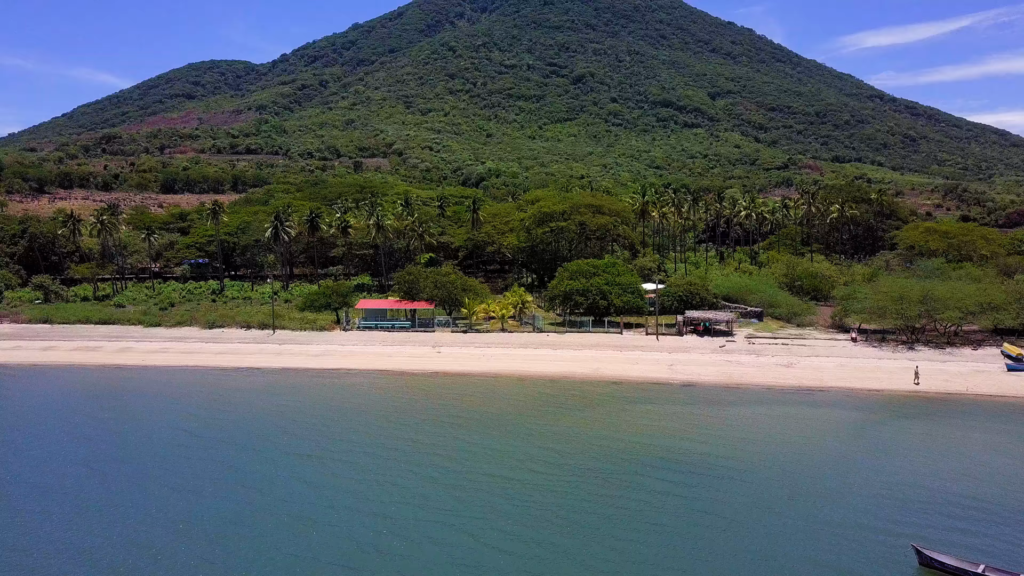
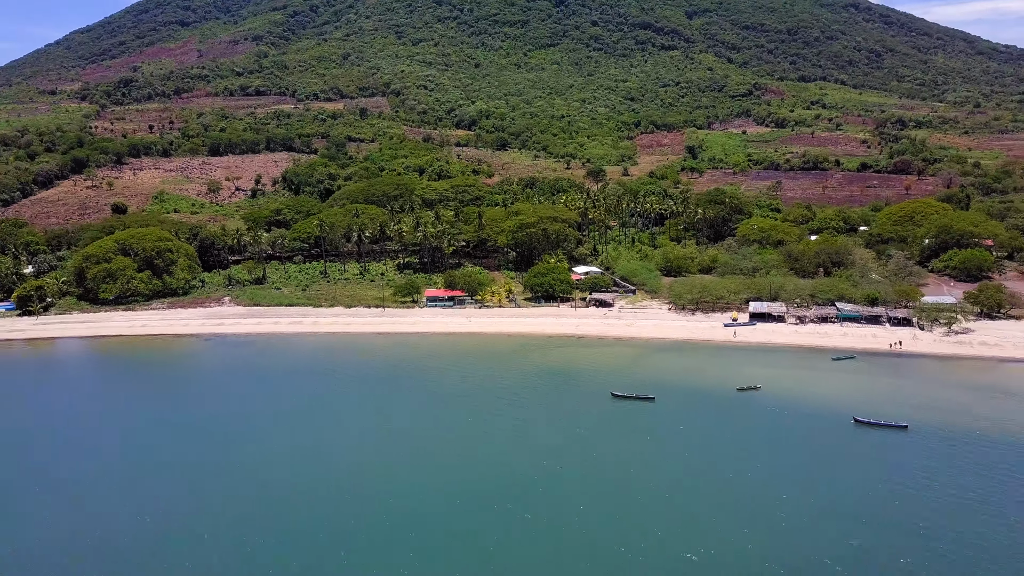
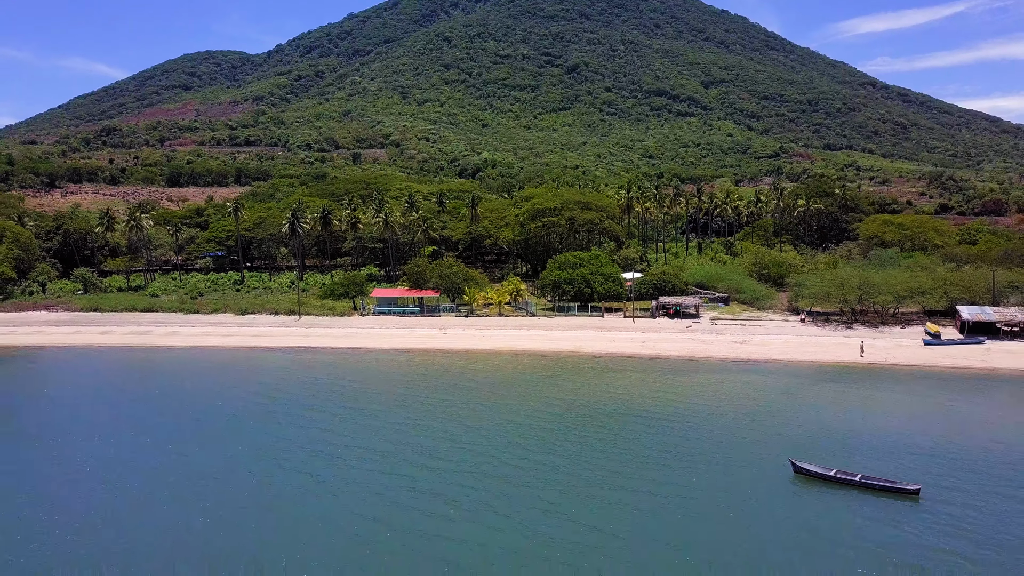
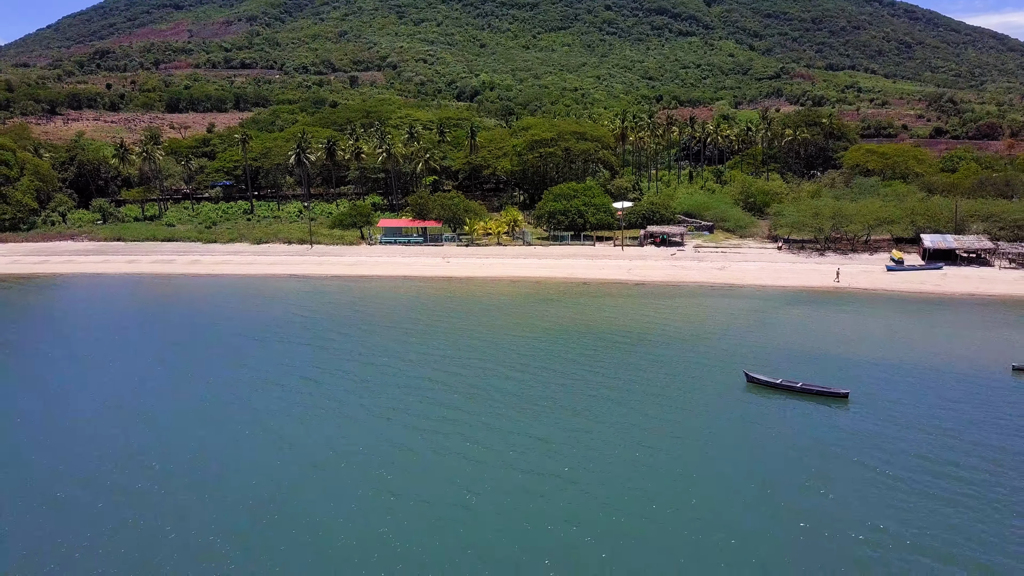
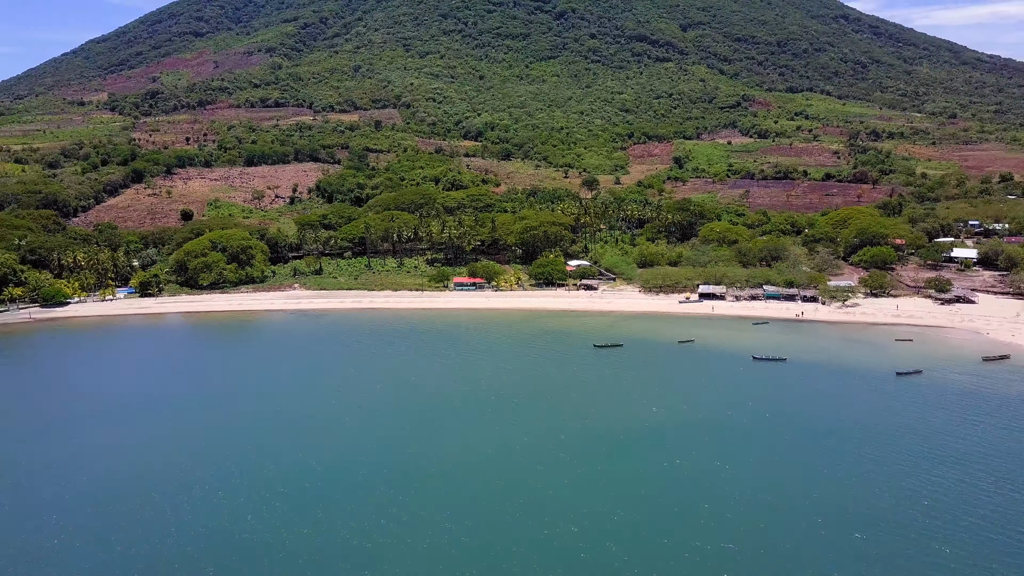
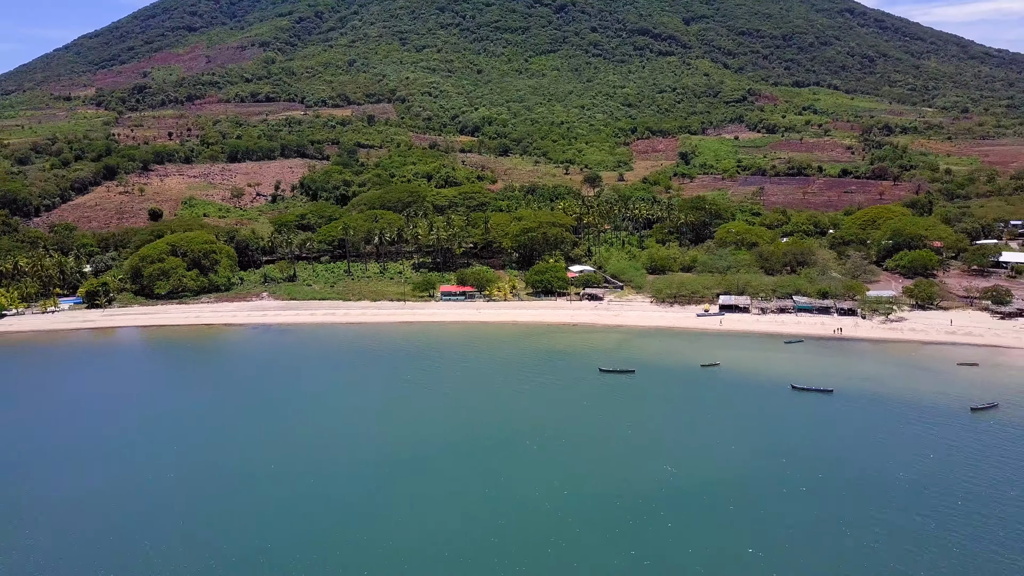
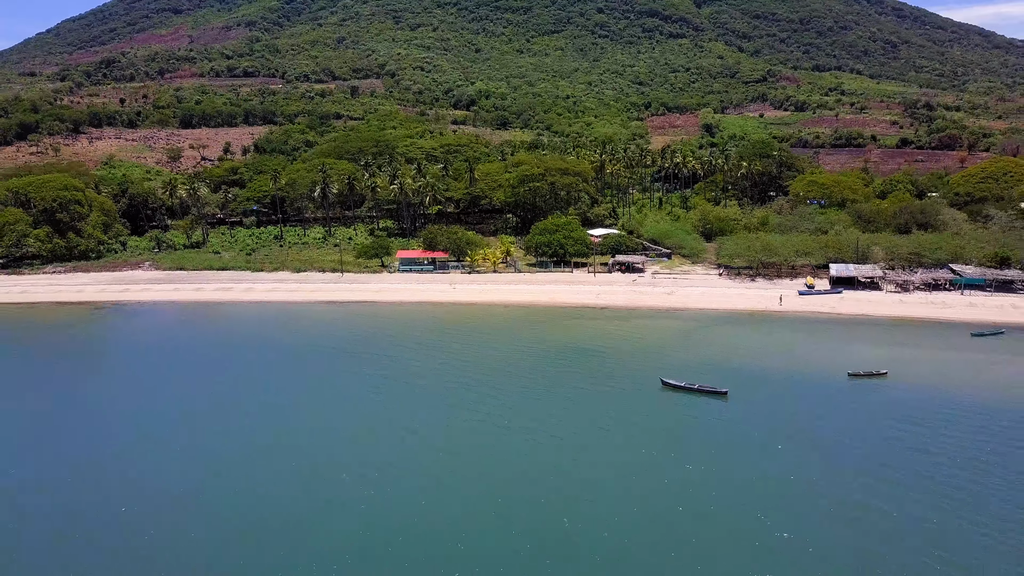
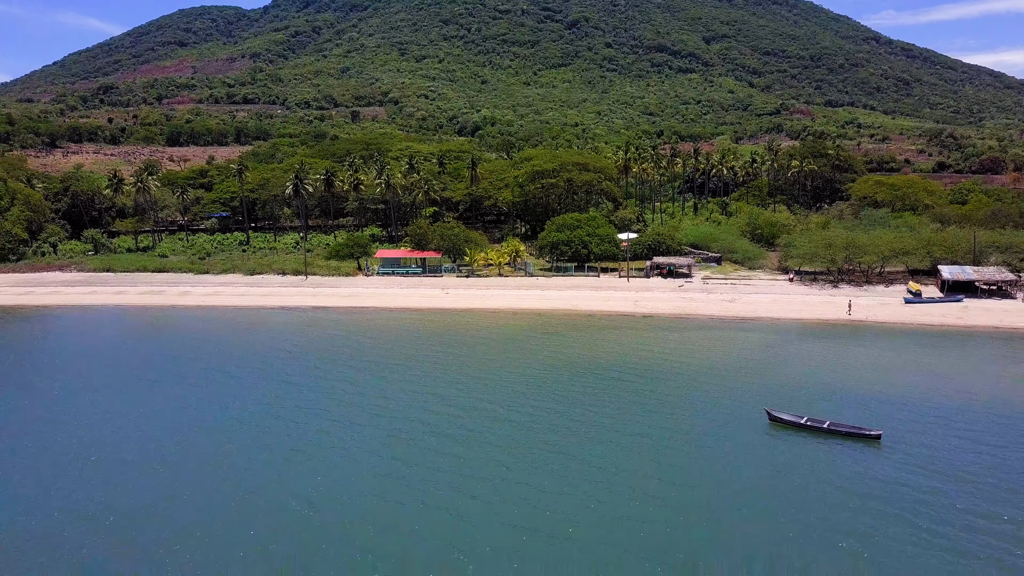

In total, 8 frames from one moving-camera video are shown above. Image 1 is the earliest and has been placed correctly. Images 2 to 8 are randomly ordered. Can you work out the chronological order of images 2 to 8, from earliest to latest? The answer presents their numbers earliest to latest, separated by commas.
3, 8, 4, 7, 2, 6, 5
